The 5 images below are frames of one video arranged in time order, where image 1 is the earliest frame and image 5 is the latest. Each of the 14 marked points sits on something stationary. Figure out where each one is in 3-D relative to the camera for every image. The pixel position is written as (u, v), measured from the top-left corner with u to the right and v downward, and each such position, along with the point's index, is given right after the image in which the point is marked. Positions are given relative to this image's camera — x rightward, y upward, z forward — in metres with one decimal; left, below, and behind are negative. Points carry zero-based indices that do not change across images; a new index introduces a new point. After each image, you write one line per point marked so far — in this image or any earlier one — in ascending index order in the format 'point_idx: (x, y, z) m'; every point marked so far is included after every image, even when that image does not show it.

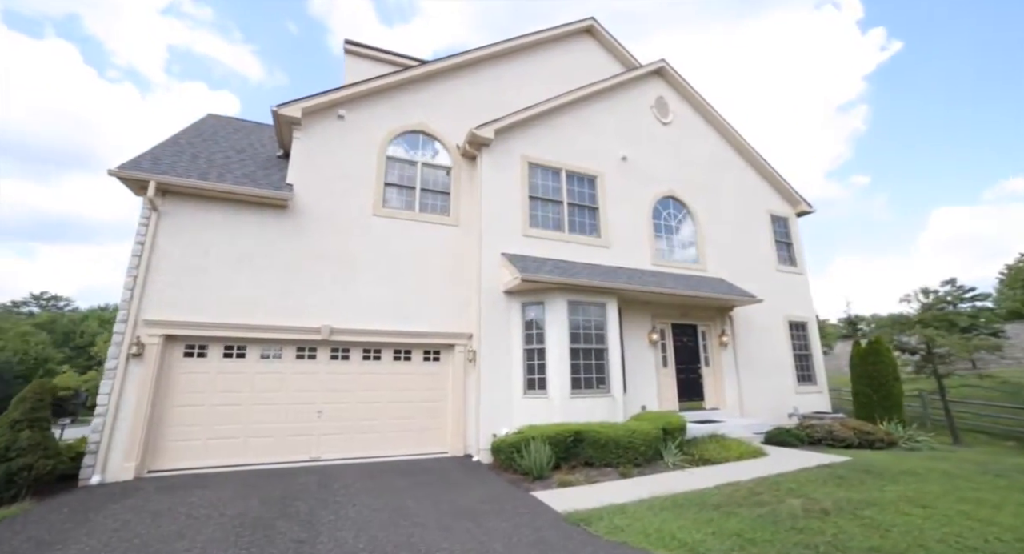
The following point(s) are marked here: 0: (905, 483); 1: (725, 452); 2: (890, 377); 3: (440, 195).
0: (+6.0, -3.2, +6.7) m
1: (+4.3, -3.5, +8.6) m
2: (+10.8, -2.9, +12.6) m
3: (-1.7, +2.0, +10.8) m
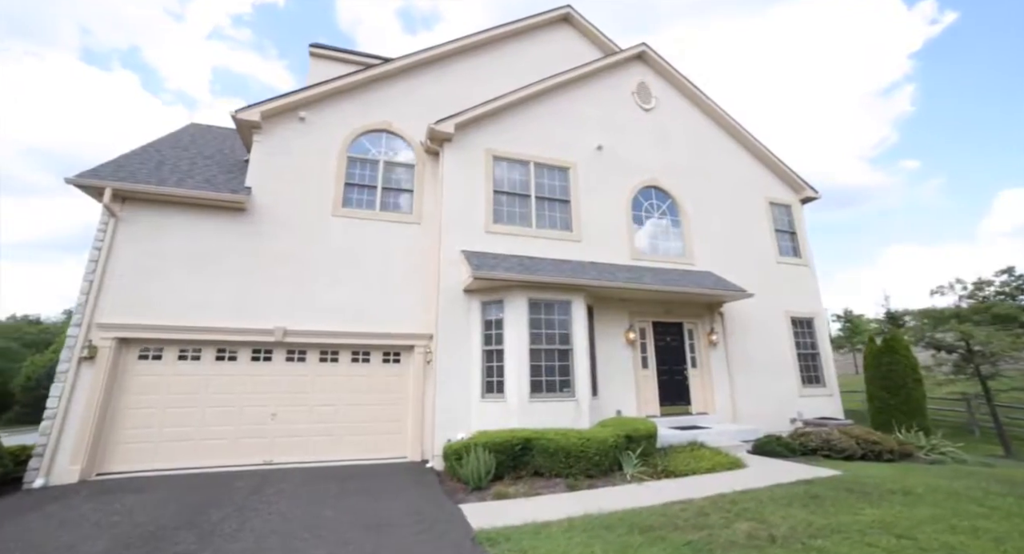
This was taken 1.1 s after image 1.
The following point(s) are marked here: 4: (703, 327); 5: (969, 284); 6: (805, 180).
0: (+4.9, -3.0, +5.8) m
1: (+3.3, -3.3, +7.8) m
2: (+10.2, -2.6, +11.3) m
3: (-2.6, +2.0, +10.5) m
4: (+5.0, -1.3, +11.4) m
5: (+16.1, -0.3, +15.4) m
6: (+9.2, +3.0, +13.7) m
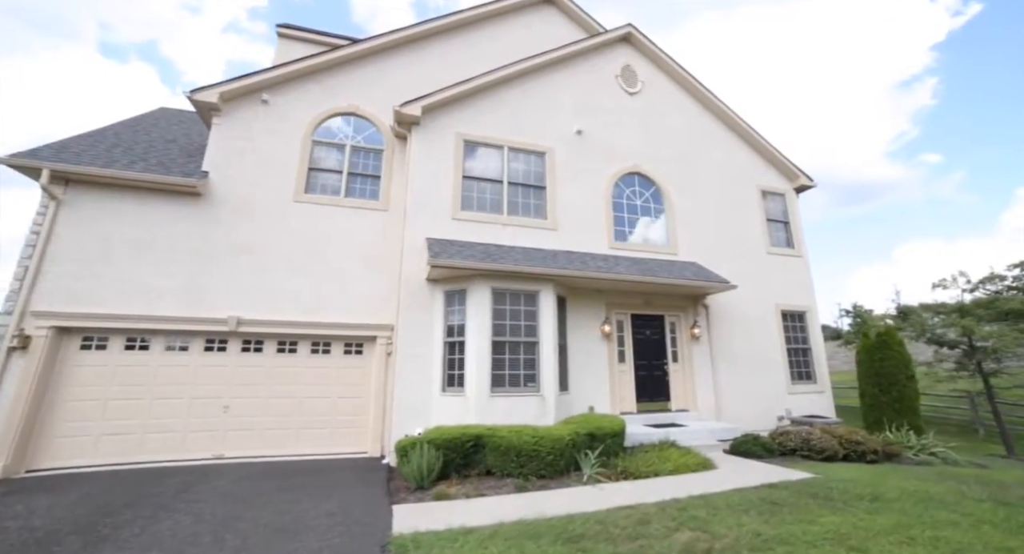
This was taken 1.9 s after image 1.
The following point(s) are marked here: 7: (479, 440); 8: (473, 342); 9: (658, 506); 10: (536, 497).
0: (+4.1, -2.8, +5.2) m
1: (+2.5, -3.1, +7.3) m
2: (+9.5, -2.4, +10.6) m
3: (-3.3, +2.3, +10.0) m
4: (+4.3, -1.1, +10.8) m
5: (+15.5, -0.1, +14.5) m
6: (+8.6, +3.2, +12.9) m
7: (-0.5, -2.7, +7.2) m
8: (-0.8, -1.3, +8.5) m
9: (+1.9, -2.9, +5.5) m
10: (+0.3, -3.1, +6.1) m
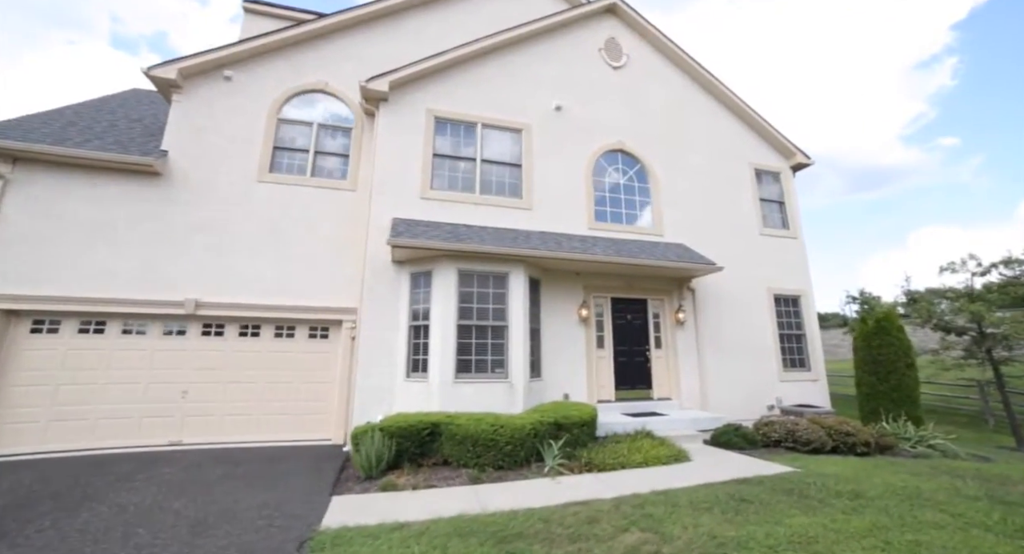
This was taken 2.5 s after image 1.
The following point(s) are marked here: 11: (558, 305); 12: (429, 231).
0: (+3.4, -2.5, +4.7) m
1: (+1.9, -2.8, +6.9) m
2: (+8.9, -2.0, +10.0) m
3: (-3.9, +2.6, +9.6) m
4: (+3.7, -0.7, +10.3) m
5: (+15.0, +0.5, +13.7) m
6: (+8.0, +3.7, +12.2) m
7: (-1.2, -2.4, +6.8) m
8: (-1.4, -0.9, +8.1) m
9: (+1.2, -2.6, +5.0) m
10: (-0.3, -2.8, +5.7) m
11: (+1.0, -0.6, +9.4) m
12: (-1.6, +0.9, +8.5) m
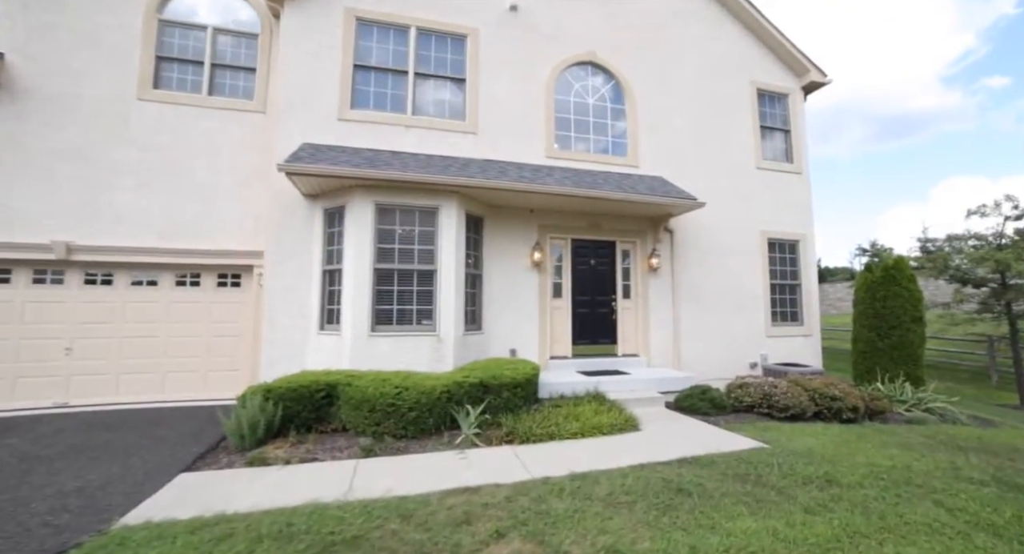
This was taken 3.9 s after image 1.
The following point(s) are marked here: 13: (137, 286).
0: (+2.2, -1.9, +3.6) m
1: (+0.8, -1.9, +5.8) m
2: (+7.8, -0.8, +8.6) m
3: (-5.0, +3.8, +8.0) m
4: (+2.6, +0.6, +8.9) m
5: (+14.0, +2.0, +12.0) m
6: (+7.0, +5.1, +10.3) m
7: (-2.3, -1.5, +5.7) m
8: (-2.5, +0.1, +6.8) m
9: (0.0, -1.9, +3.9) m
10: (-1.5, -2.0, +4.6) m
11: (-0.1, +0.5, +8.0) m
12: (-2.7, +2.0, +7.1) m
13: (-6.4, -0.1, +7.5) m
